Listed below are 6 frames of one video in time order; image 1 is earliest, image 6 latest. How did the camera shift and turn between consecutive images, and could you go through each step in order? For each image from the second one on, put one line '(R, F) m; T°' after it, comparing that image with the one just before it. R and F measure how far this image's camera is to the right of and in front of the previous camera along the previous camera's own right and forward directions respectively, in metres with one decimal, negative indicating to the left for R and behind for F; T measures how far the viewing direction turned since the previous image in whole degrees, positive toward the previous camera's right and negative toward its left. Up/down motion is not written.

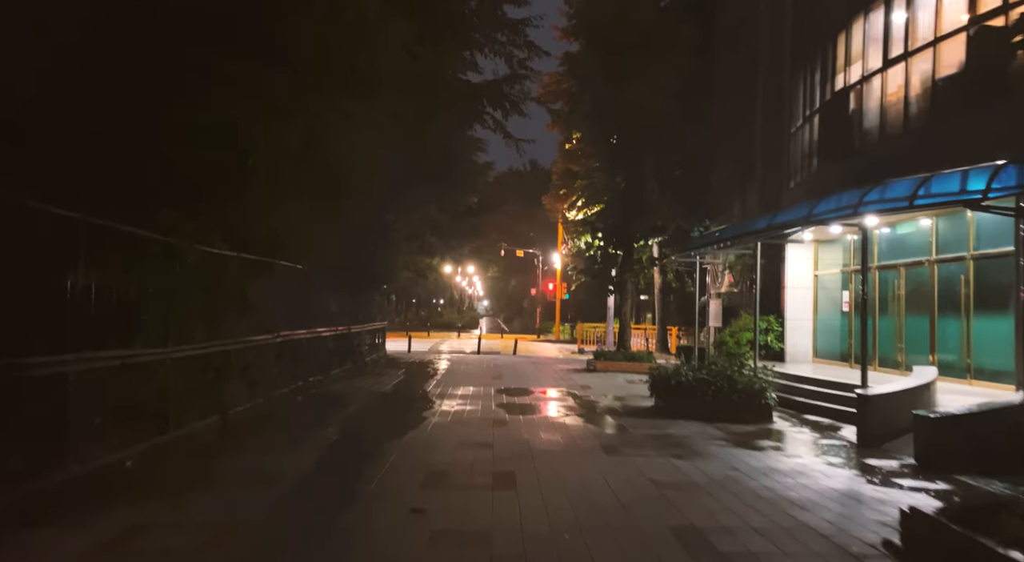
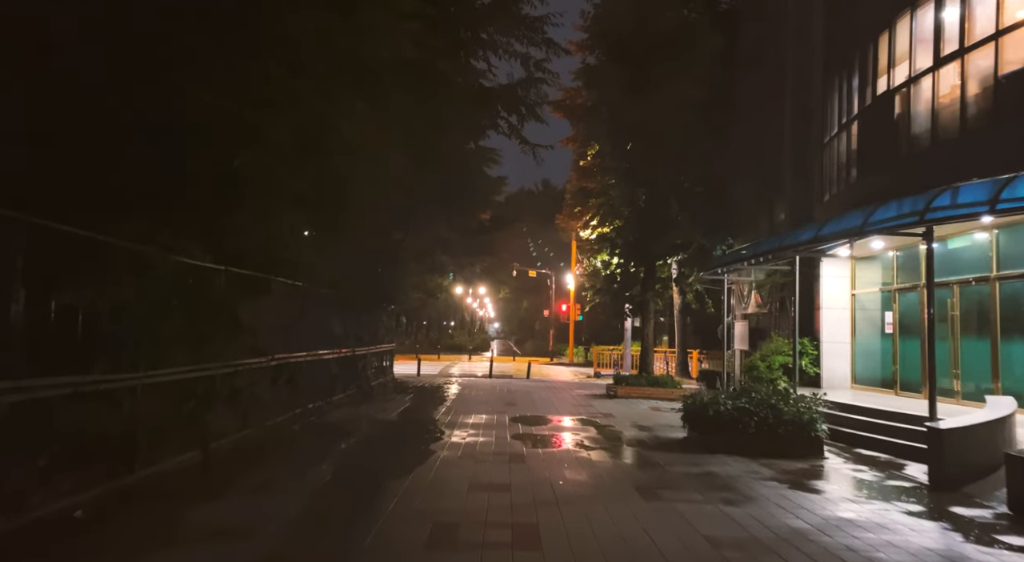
(-0.1, +1.1) m; -1°
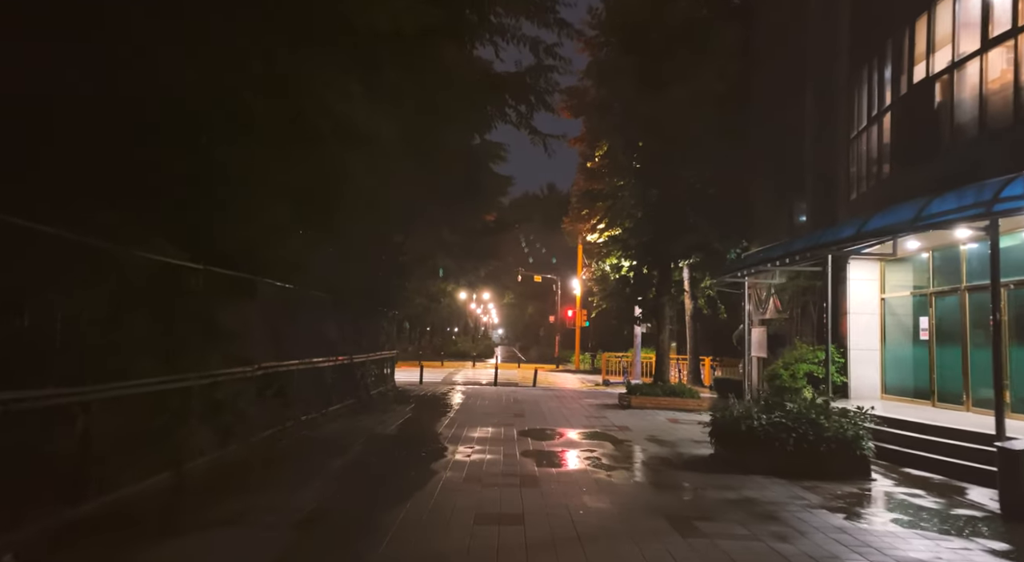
(-0.1, +1.0) m; 0°
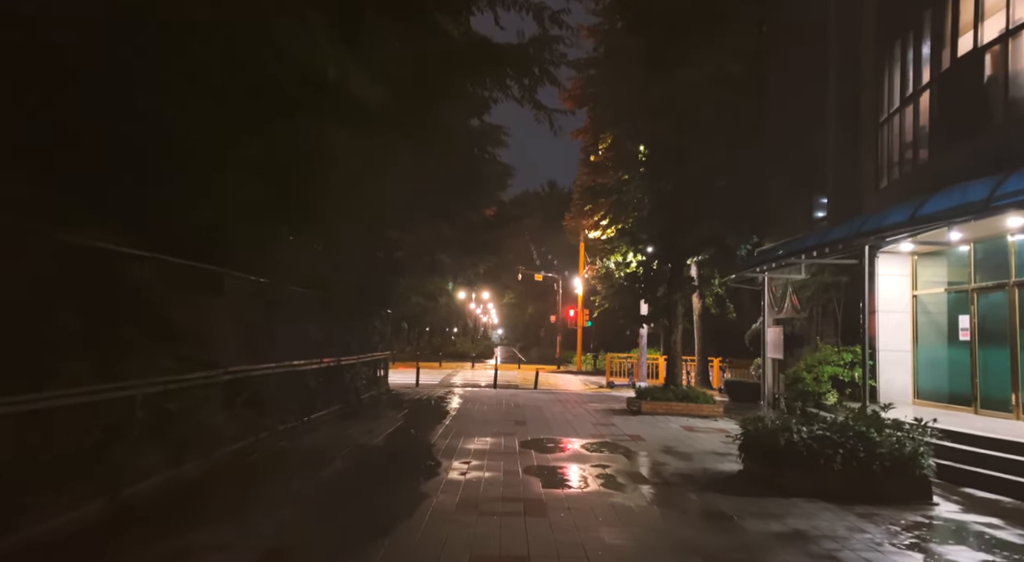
(0.0, +1.2) m; 0°
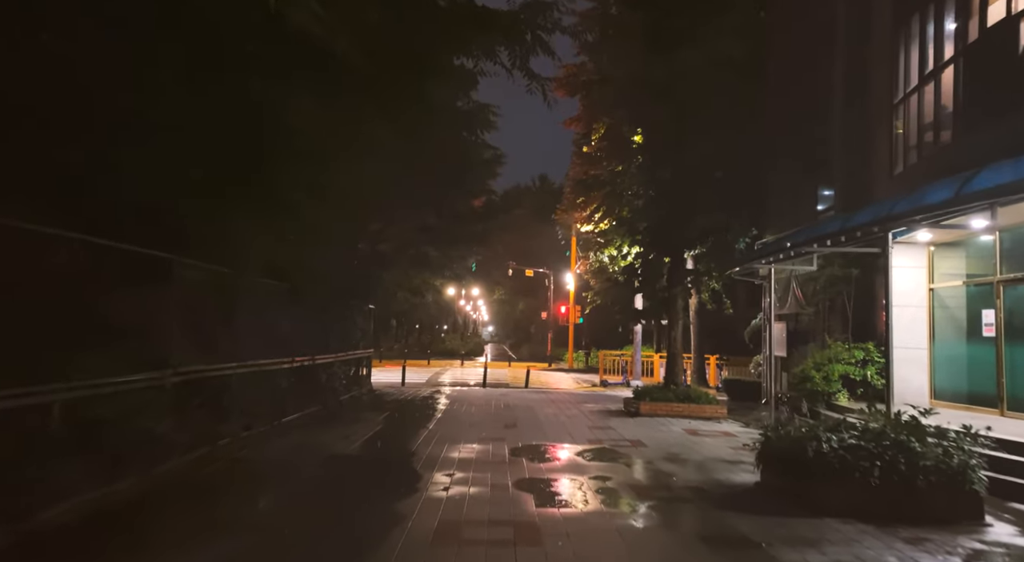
(0.0, +1.0) m; +1°
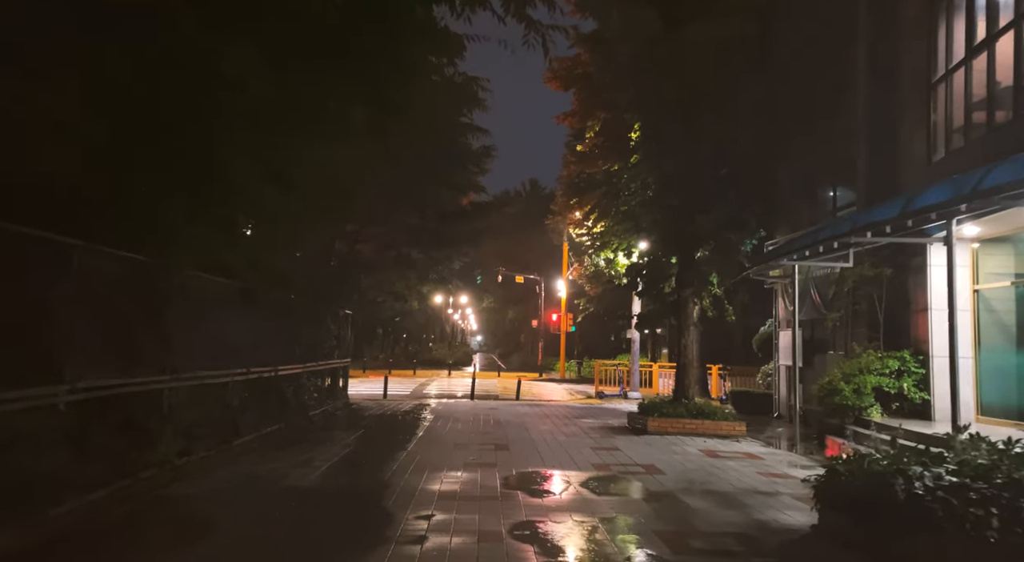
(-0.1, +1.6) m; +1°
